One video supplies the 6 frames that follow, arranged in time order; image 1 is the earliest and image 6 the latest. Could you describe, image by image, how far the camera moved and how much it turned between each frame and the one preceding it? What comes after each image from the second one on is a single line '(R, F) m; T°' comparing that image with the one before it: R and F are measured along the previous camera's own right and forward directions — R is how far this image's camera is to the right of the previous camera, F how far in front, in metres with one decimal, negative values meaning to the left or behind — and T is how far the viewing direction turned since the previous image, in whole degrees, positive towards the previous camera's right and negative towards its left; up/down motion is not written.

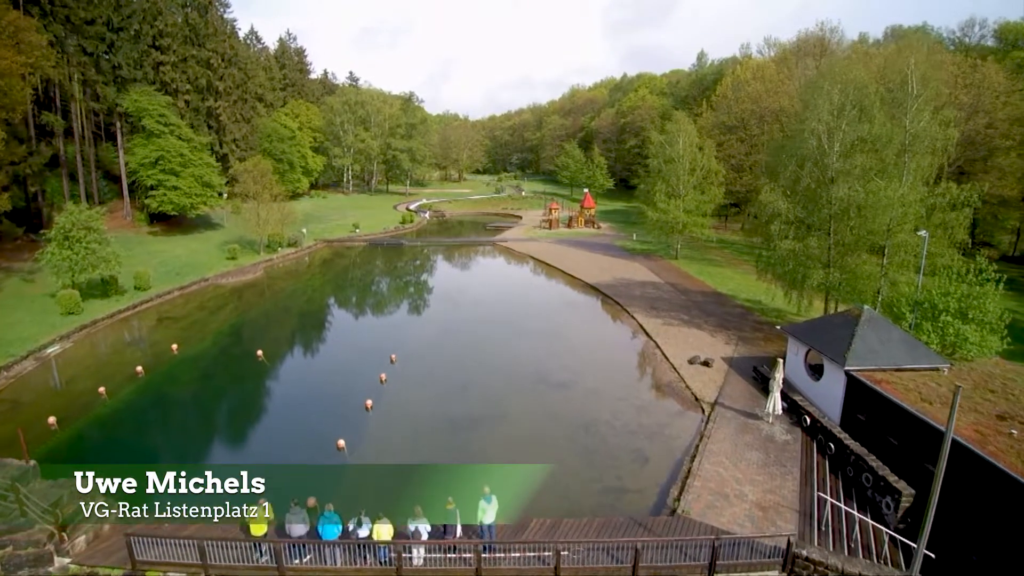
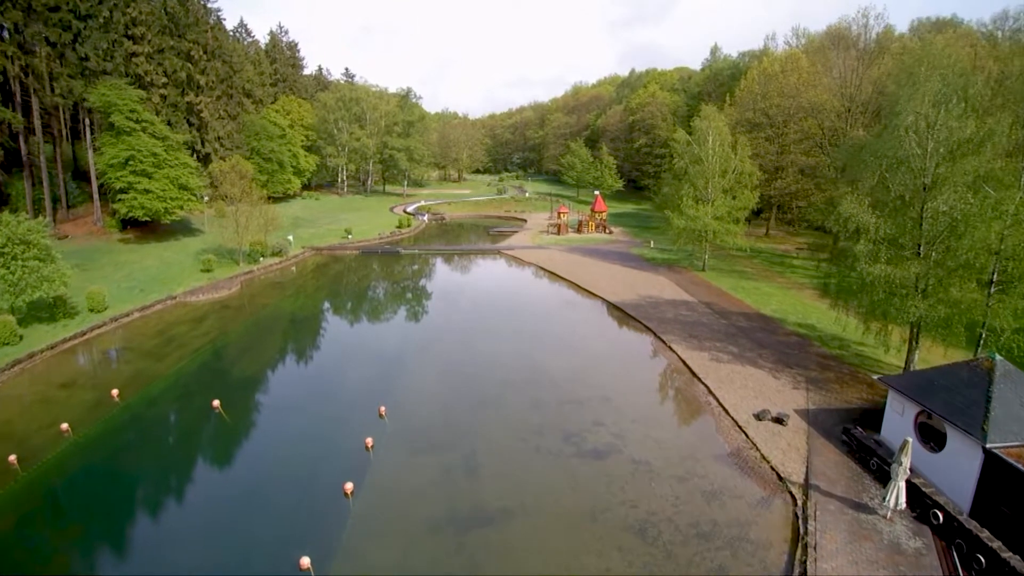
(-0.6, +3.9) m; 0°
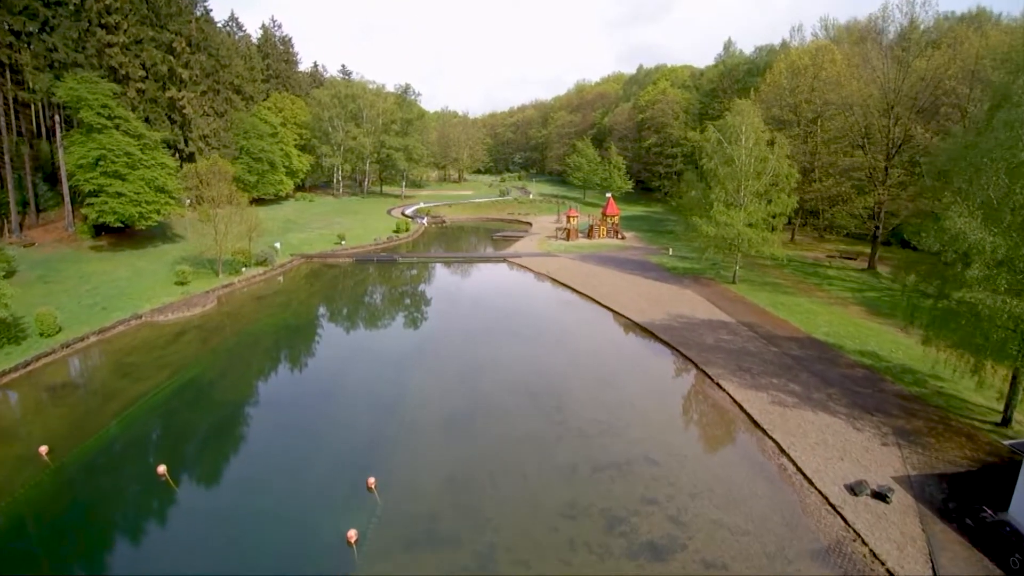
(-0.6, +3.3) m; 0°
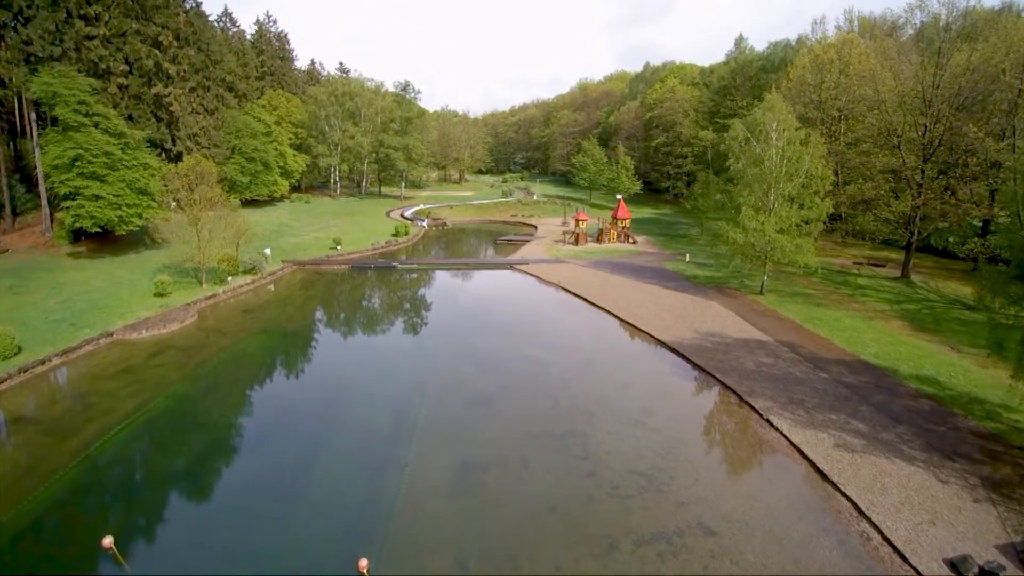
(-0.5, +2.4) m; 0°
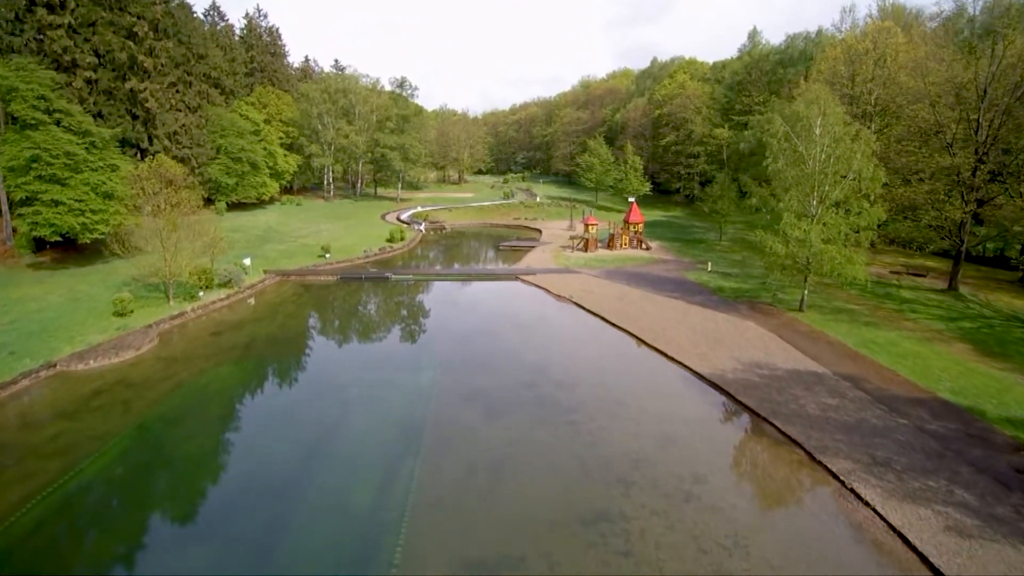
(-0.4, +3.1) m; 0°
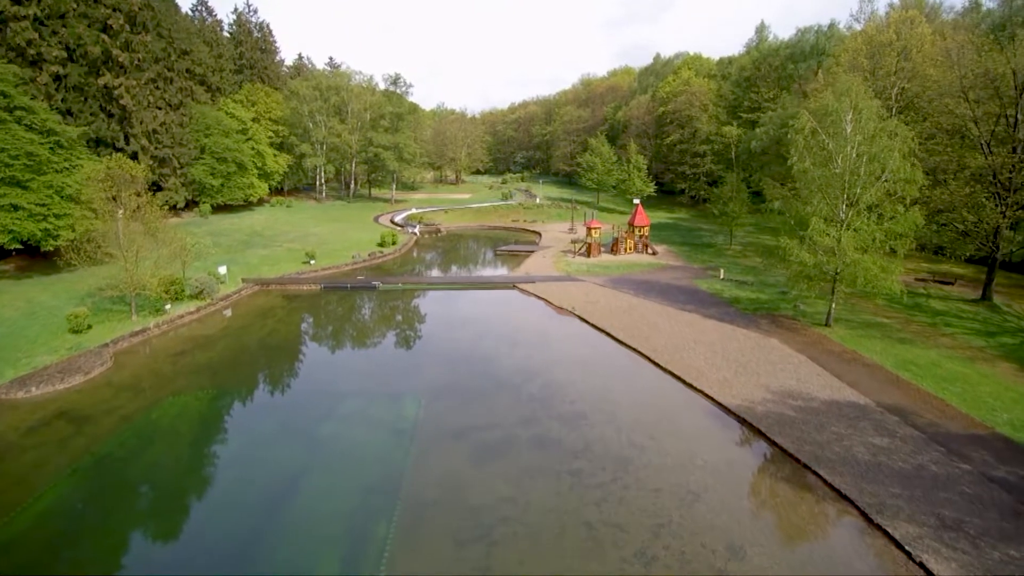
(+0.1, +2.2) m; 0°
